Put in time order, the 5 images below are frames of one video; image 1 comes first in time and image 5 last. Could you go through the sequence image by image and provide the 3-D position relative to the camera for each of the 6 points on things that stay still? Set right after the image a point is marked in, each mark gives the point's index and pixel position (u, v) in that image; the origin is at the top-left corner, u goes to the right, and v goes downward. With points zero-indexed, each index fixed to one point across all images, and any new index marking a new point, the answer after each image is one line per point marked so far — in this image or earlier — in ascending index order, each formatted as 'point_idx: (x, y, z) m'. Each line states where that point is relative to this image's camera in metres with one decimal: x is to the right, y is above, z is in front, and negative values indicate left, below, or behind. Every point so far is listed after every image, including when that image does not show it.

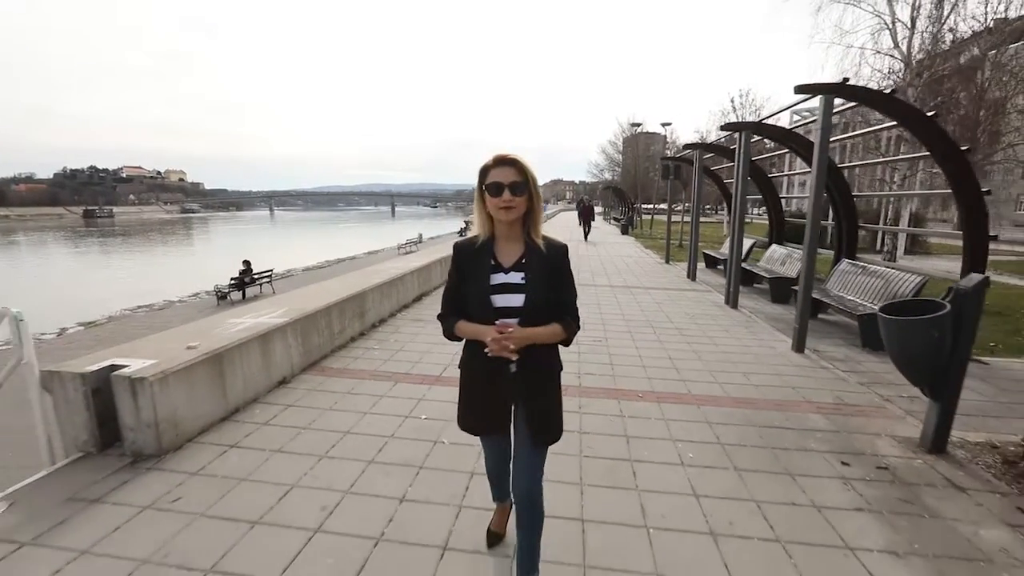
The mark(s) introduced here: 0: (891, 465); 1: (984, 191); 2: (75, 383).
0: (+2.5, -1.1, +3.2) m
1: (+4.9, +1.0, +5.0) m
2: (-2.8, -0.6, +3.1) m
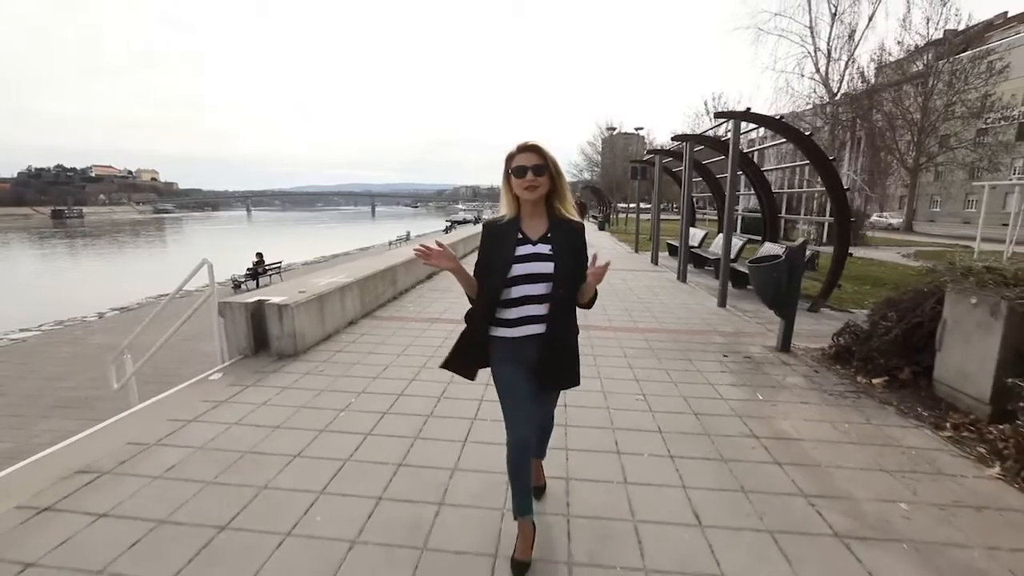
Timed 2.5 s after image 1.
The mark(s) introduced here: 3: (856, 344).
0: (+2.6, -0.7, +5.1) m
1: (+4.8, +1.5, +7.1) m
2: (-2.7, -0.2, +4.8) m
3: (+3.3, -0.6, +4.7) m
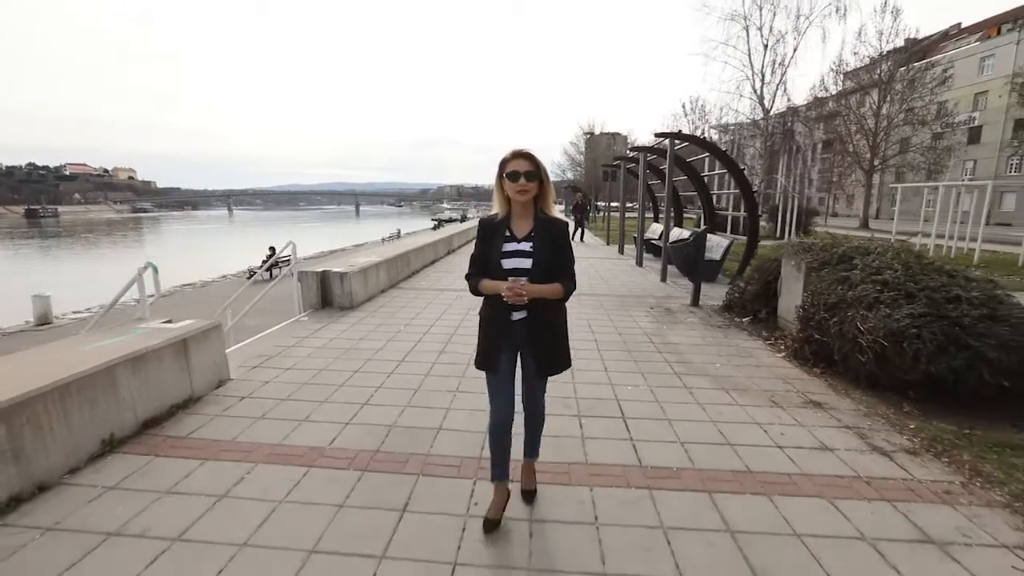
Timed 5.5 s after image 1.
0: (+2.4, -0.3, +7.4) m
1: (+4.6, +1.9, +9.3) m
2: (-2.8, +0.2, +6.8) m
3: (+3.2, -0.1, +6.9) m
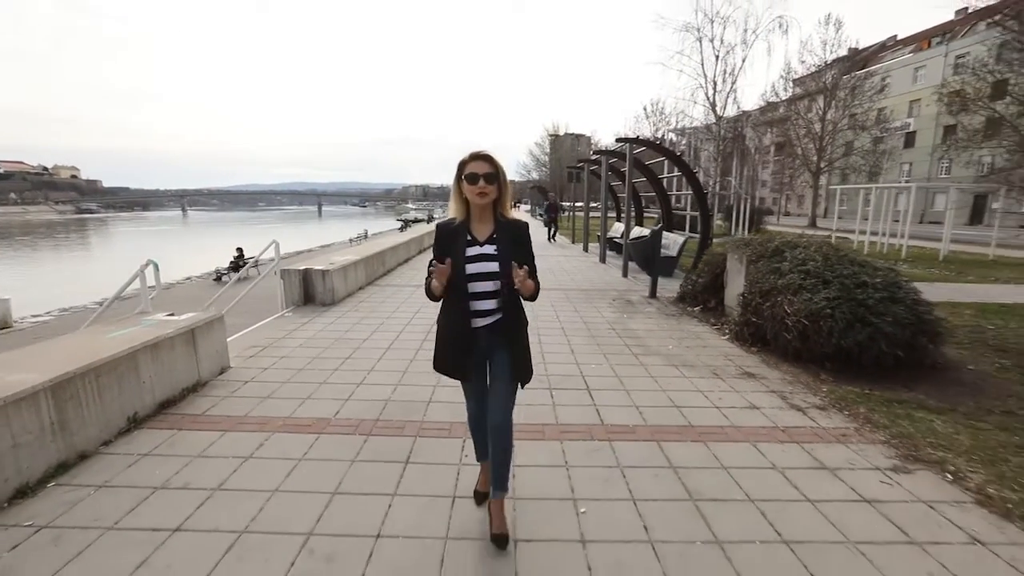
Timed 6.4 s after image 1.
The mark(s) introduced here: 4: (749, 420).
0: (+2.0, -0.2, +8.0) m
1: (+4.0, +2.0, +10.2) m
2: (-3.2, +0.2, +7.2) m
3: (+2.8, 0.0, +7.7) m
4: (+1.8, -1.0, +3.6) m
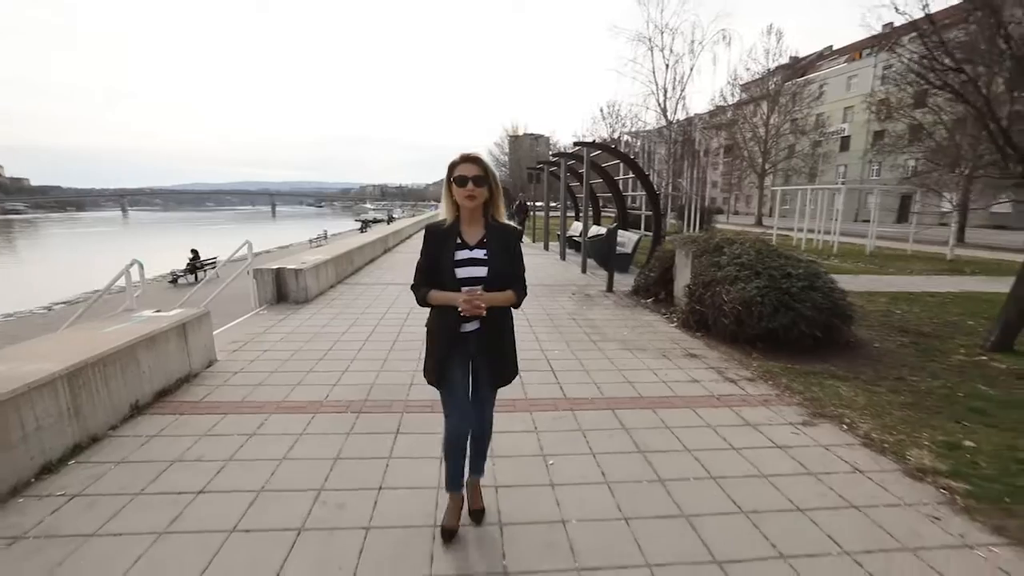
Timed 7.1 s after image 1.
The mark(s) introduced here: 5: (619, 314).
0: (+1.4, -0.1, +8.6) m
1: (+3.2, +2.2, +10.9) m
2: (-3.7, +0.3, +7.4) m
3: (+2.2, +0.1, +8.3) m
4: (+1.6, -0.9, +4.2) m
5: (+1.6, -0.4, +7.1) m
